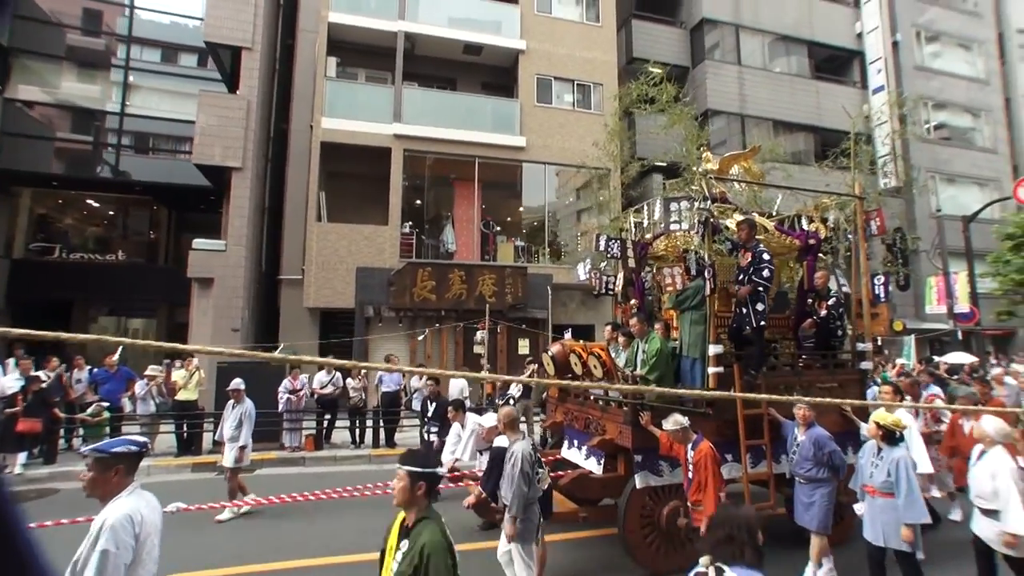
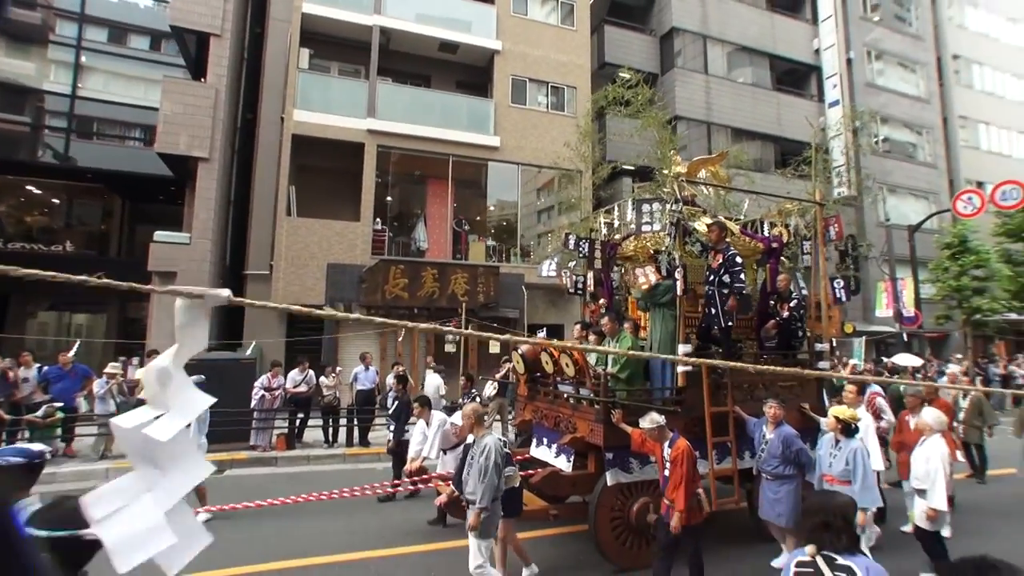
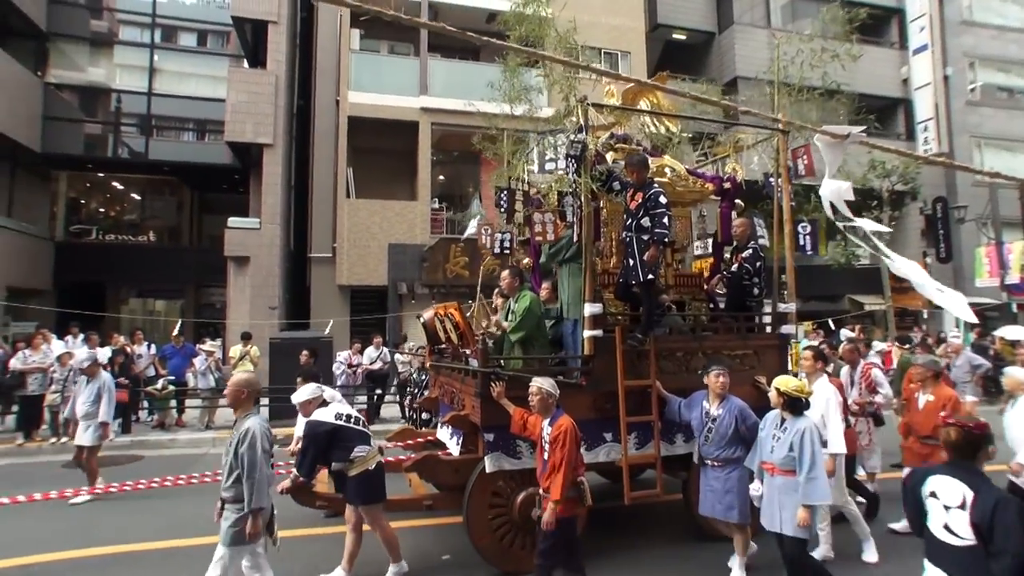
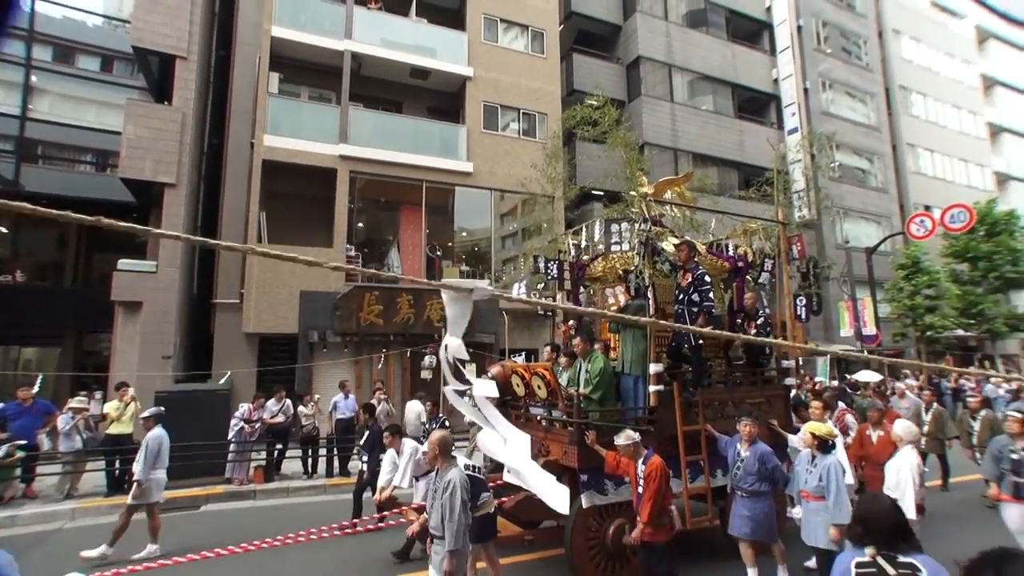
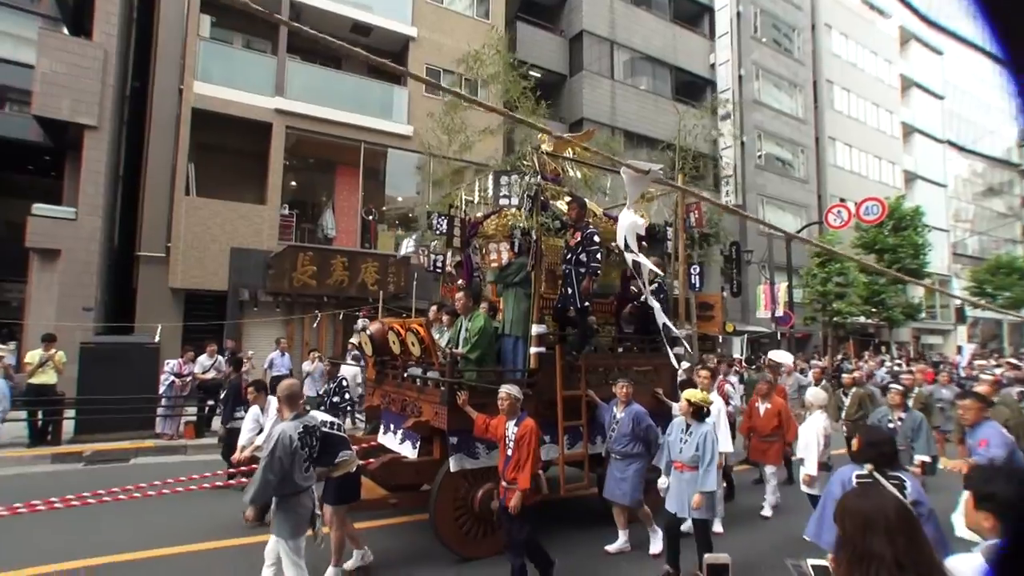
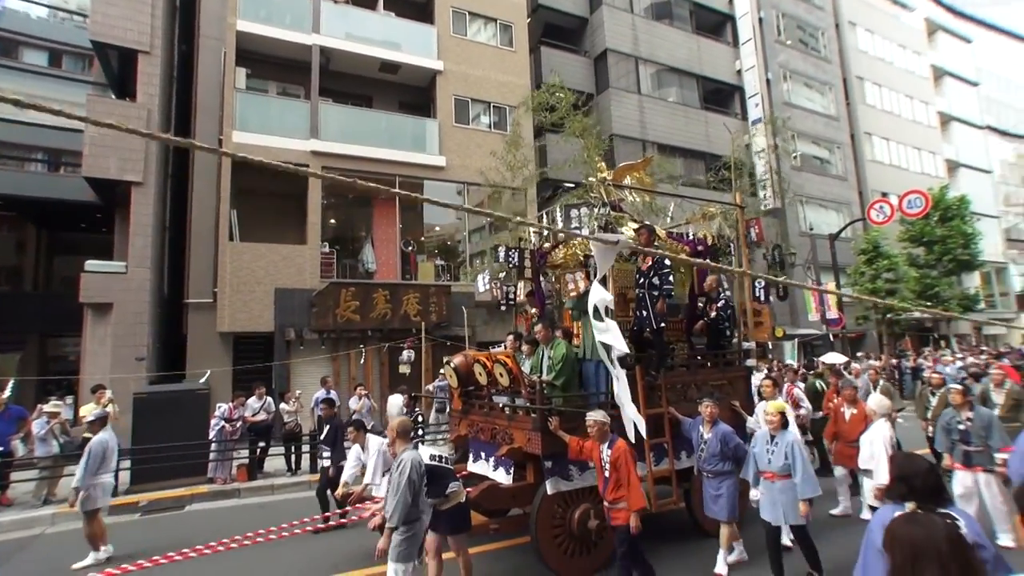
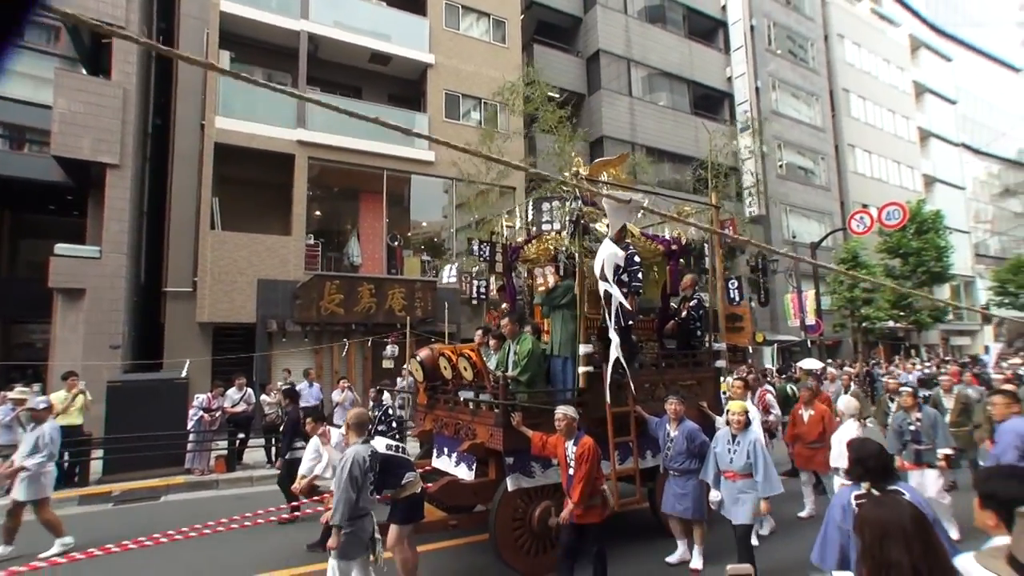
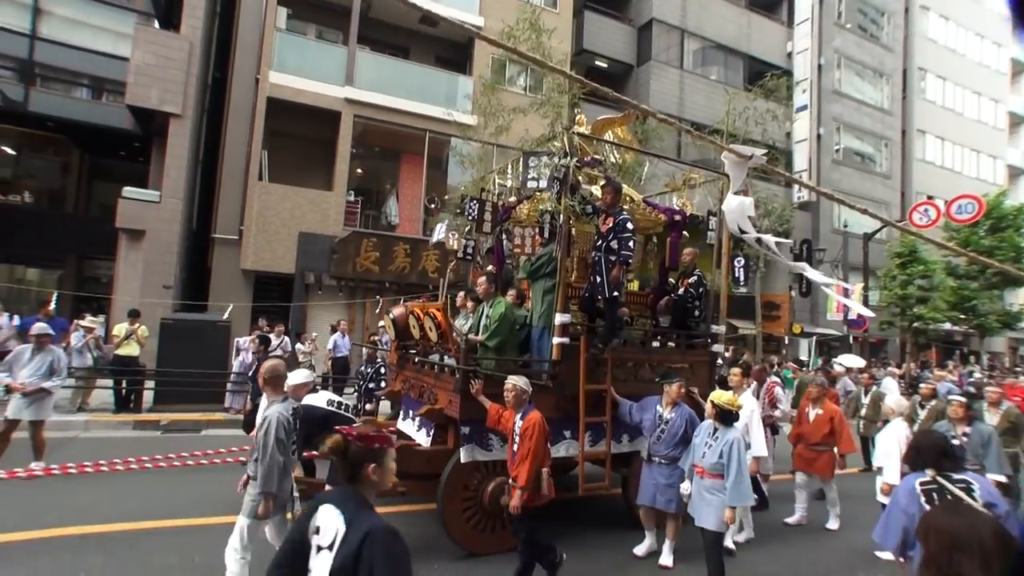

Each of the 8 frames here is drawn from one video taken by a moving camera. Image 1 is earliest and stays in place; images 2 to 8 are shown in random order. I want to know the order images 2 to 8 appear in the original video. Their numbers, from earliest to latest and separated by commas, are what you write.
2, 4, 6, 7, 5, 8, 3
